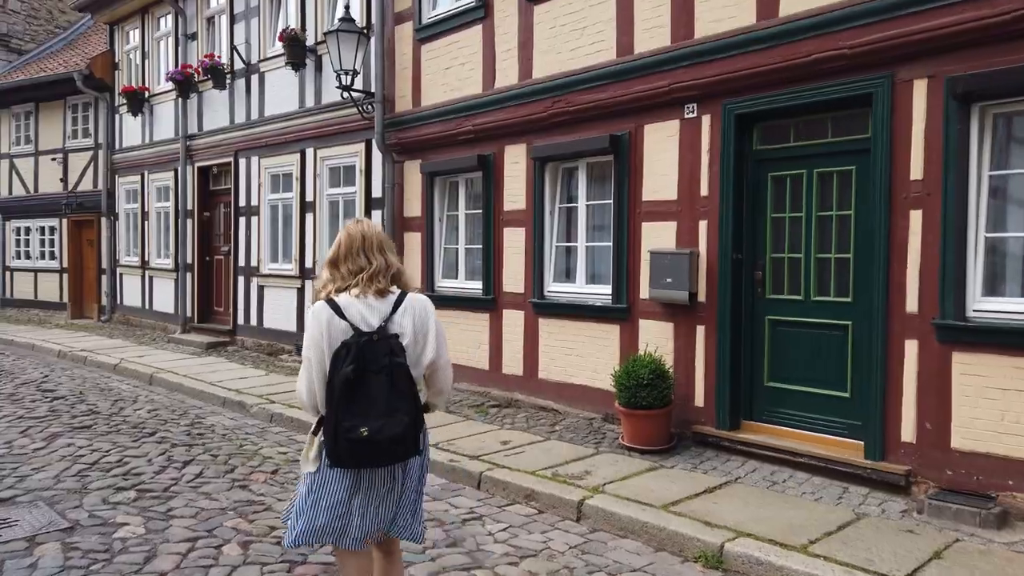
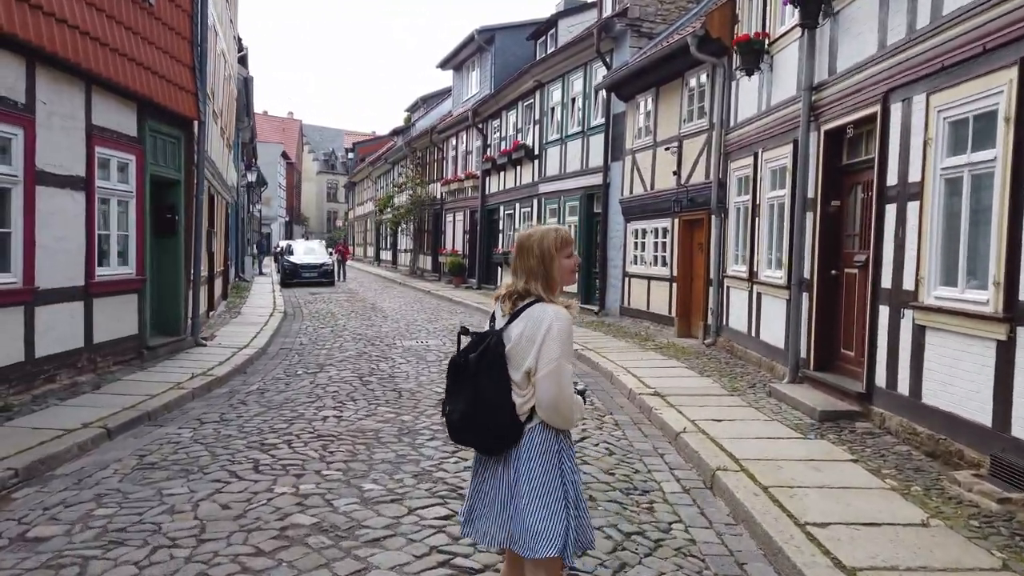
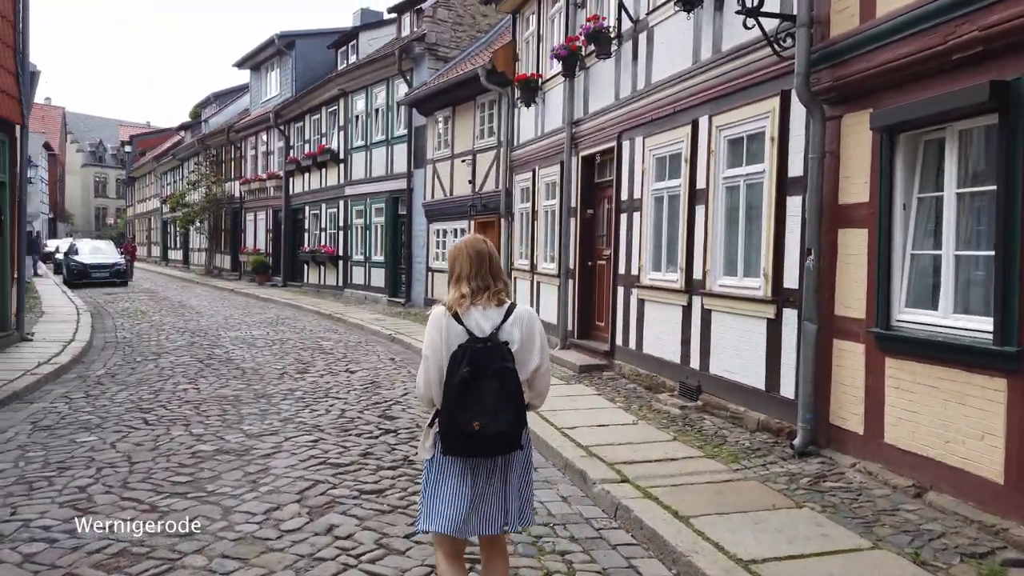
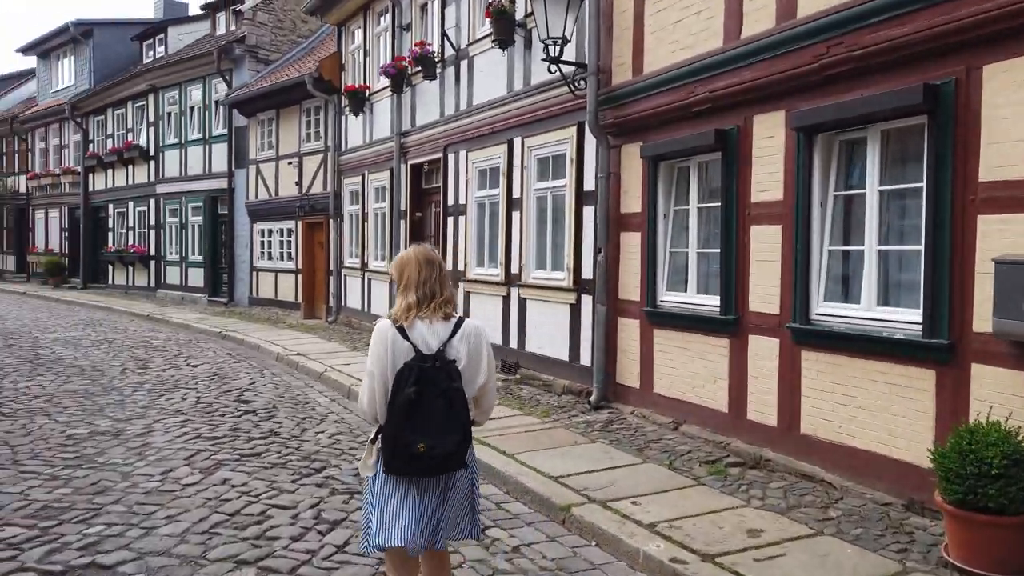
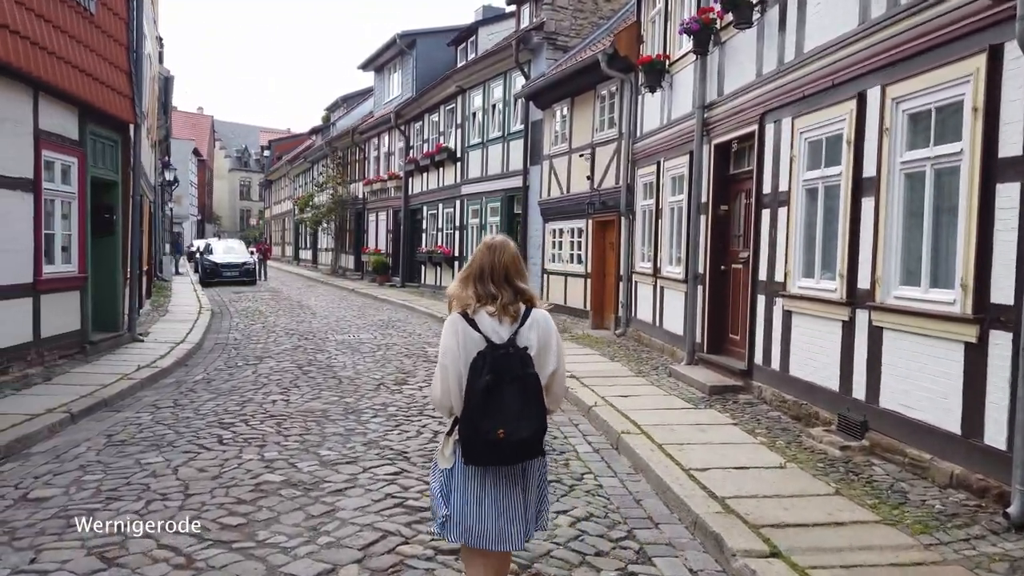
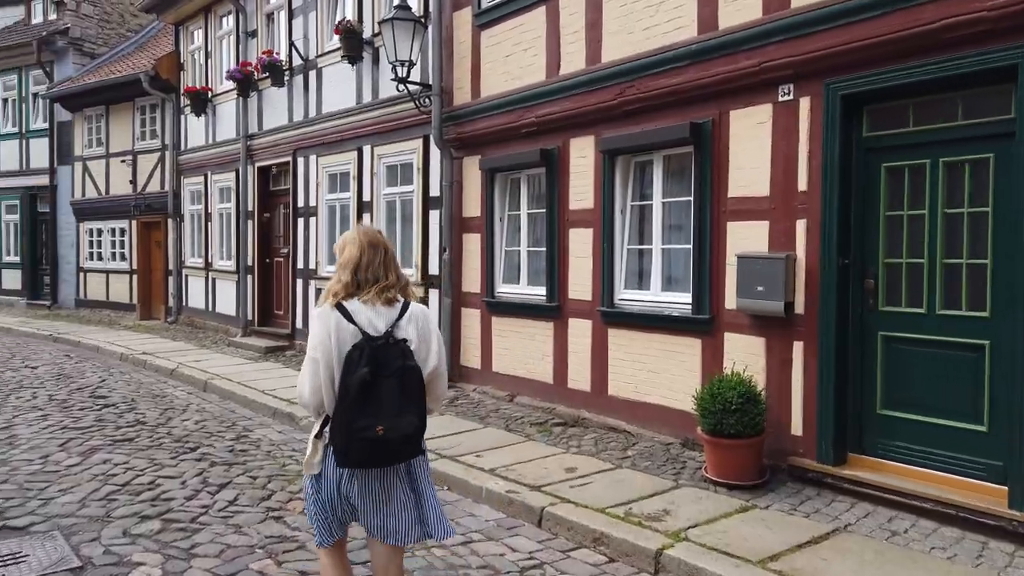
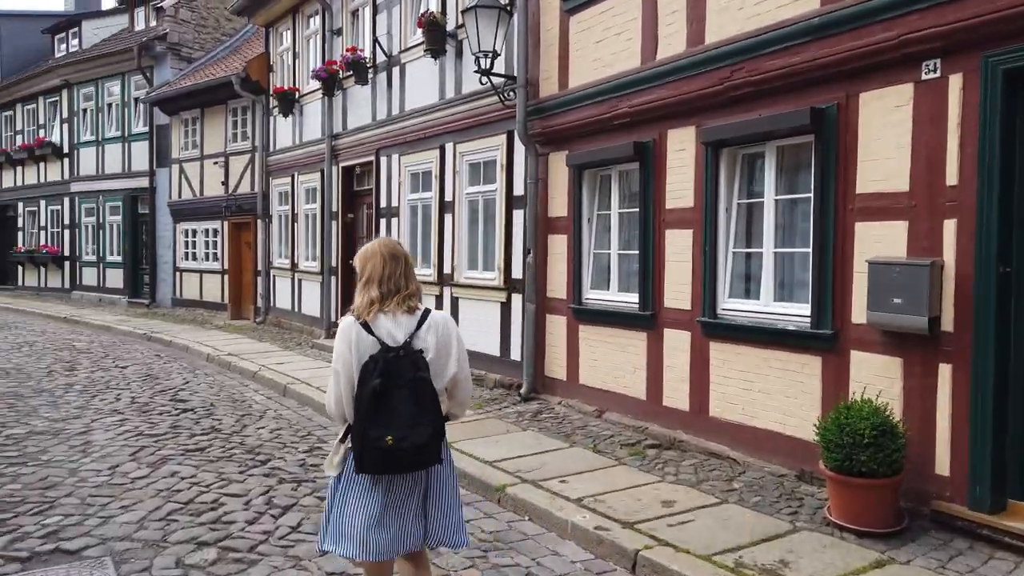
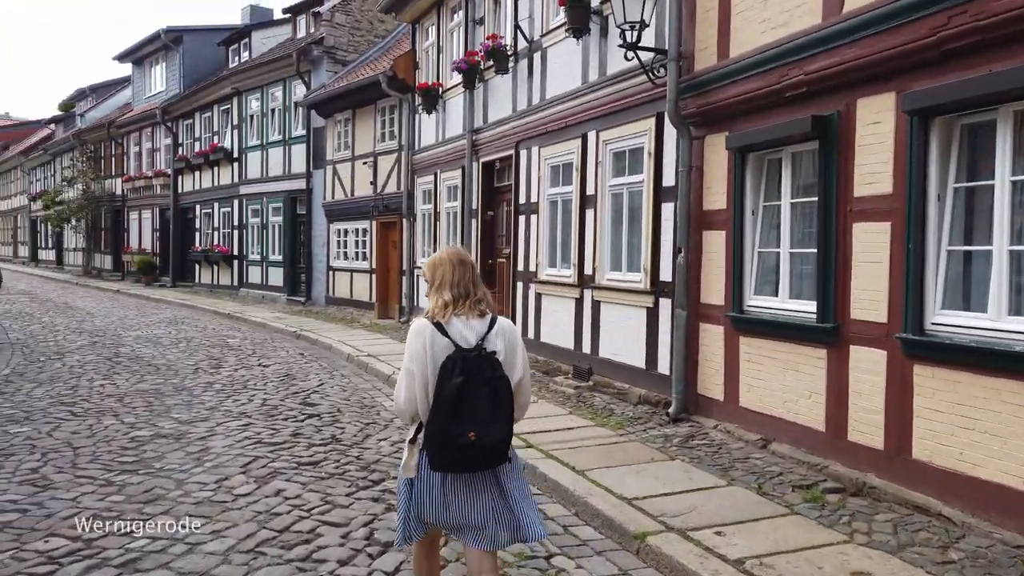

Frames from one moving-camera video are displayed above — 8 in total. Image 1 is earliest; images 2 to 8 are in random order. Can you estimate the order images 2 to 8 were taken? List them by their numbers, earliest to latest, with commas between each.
6, 7, 4, 8, 3, 5, 2
